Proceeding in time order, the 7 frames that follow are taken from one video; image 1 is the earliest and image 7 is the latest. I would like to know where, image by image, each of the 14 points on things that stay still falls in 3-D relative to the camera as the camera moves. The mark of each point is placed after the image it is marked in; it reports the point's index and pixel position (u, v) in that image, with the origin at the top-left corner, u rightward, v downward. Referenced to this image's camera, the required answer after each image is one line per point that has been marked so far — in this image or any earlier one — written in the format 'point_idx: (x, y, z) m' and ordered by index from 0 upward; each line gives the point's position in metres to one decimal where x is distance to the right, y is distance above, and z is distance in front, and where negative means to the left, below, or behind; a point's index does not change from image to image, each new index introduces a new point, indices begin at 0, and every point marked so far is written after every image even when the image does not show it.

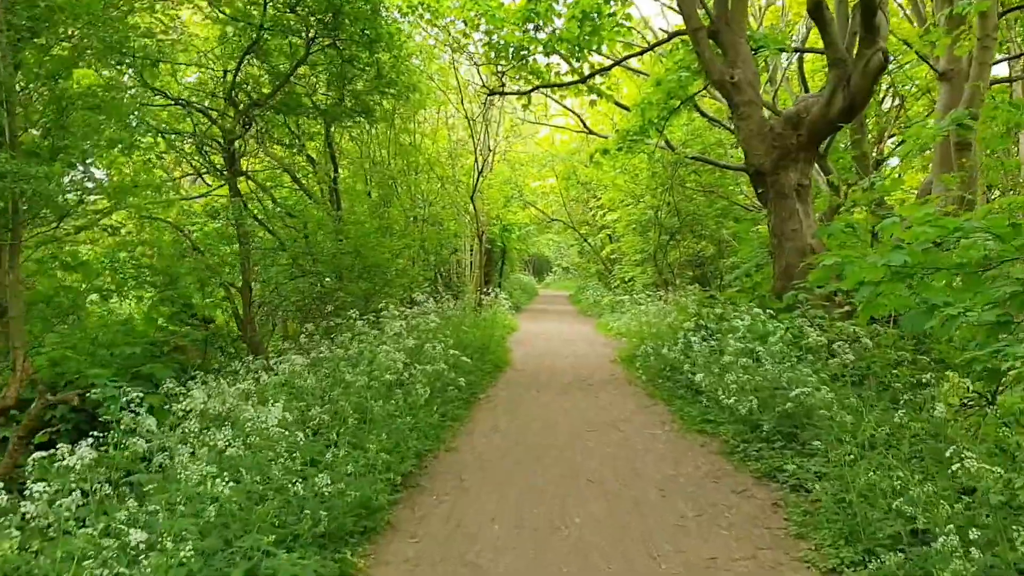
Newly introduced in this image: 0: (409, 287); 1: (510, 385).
0: (-1.5, 0.0, +14.4) m
1: (0.0, -1.0, +10.3) m
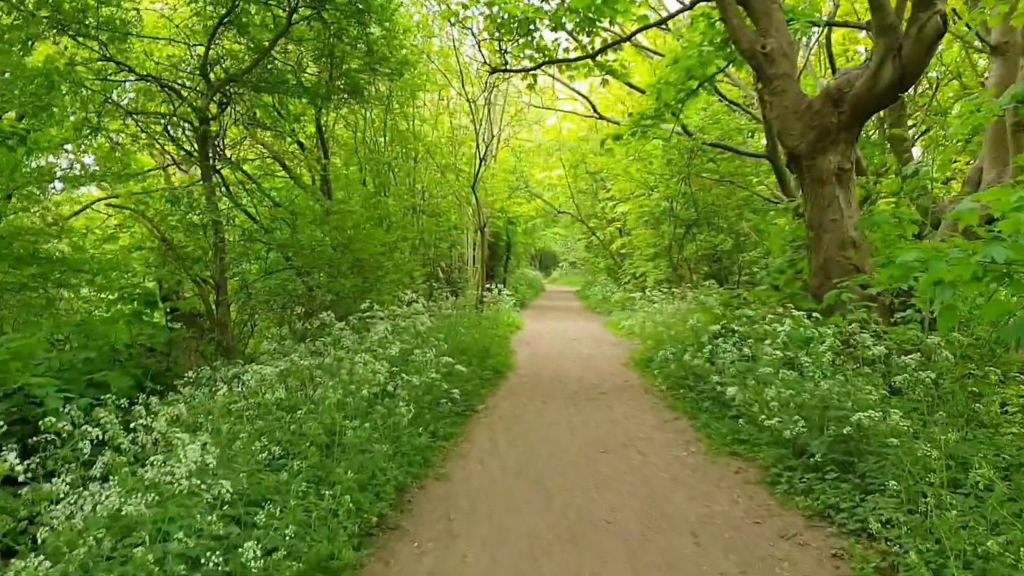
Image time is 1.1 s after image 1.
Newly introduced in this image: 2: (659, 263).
0: (-1.4, +0.1, +13.3) m
1: (0.0, -1.0, +9.2) m
2: (+2.6, +0.4, +18.5) m
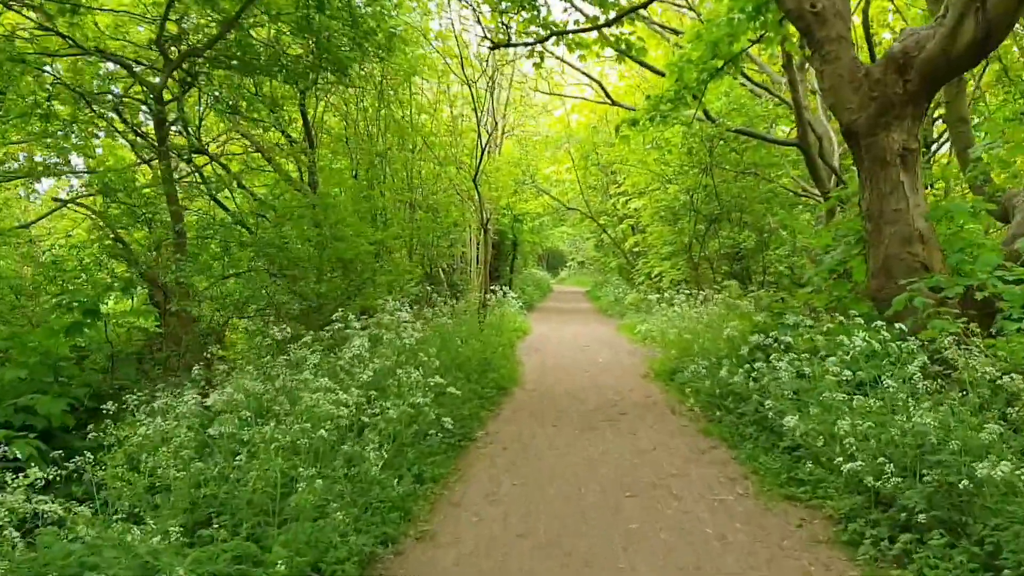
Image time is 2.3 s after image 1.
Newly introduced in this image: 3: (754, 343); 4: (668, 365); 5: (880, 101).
0: (-1.3, 0.0, +11.9) m
1: (0.0, -1.0, +7.9) m
2: (+2.7, +0.4, +17.1) m
3: (+1.8, -0.4, +7.6) m
4: (+1.6, -0.8, +10.3) m
5: (+2.6, +1.3, +7.1) m
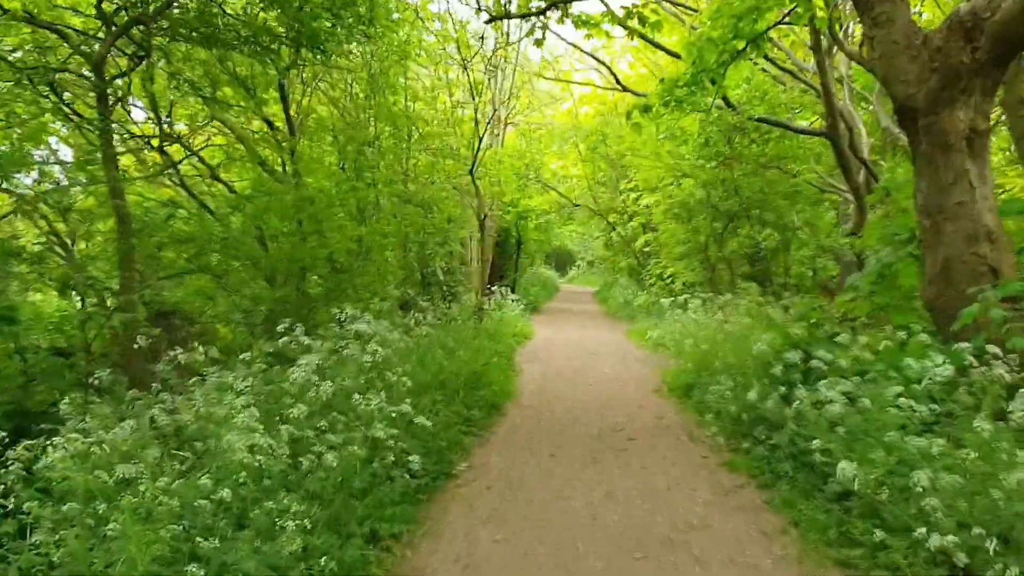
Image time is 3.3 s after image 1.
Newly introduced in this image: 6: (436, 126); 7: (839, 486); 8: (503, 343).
0: (-1.4, 0.0, +10.8) m
1: (0.0, -1.0, +6.8) m
2: (+2.8, +0.4, +15.9) m
3: (+1.7, -0.5, +6.4) m
4: (+1.5, -0.8, +9.1) m
5: (+2.5, +1.2, +5.9) m
6: (-1.0, +2.2, +13.6) m
7: (+1.6, -1.0, +4.9) m
8: (-0.1, -0.7, +12.0) m
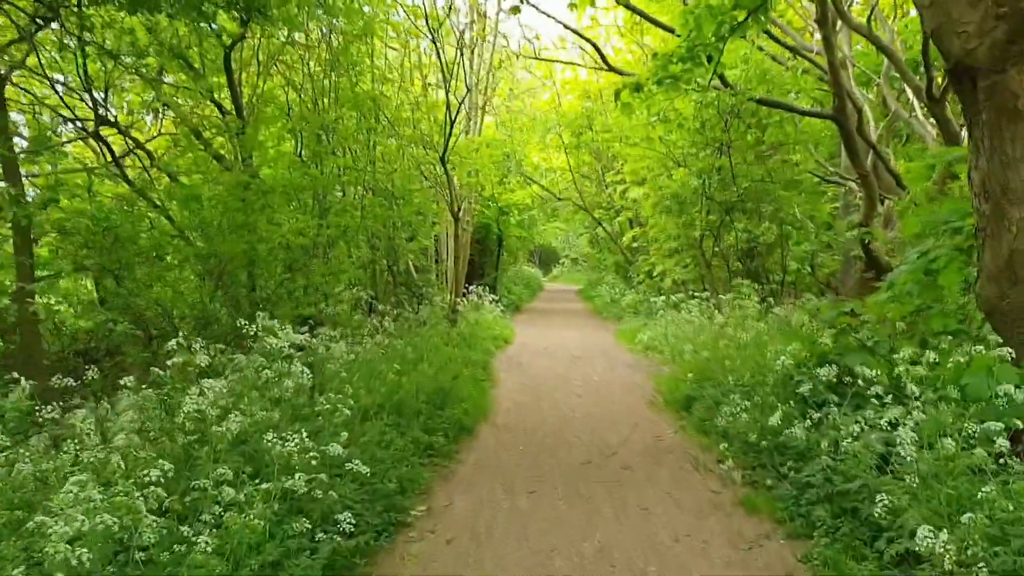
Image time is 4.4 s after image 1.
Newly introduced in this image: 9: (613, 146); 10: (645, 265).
0: (-1.6, 0.0, +9.6) m
1: (-0.2, -1.1, +5.6) m
2: (+2.4, +0.4, +14.8) m
3: (+1.6, -0.5, +5.3) m
4: (+1.3, -0.8, +8.0) m
5: (+2.3, +1.2, +4.8) m
6: (-1.3, +2.2, +12.4) m
7: (+1.4, -1.0, +3.8) m
8: (-0.4, -0.7, +10.8) m
9: (+1.6, +2.3, +16.2) m
10: (+2.3, +0.4, +17.4) m
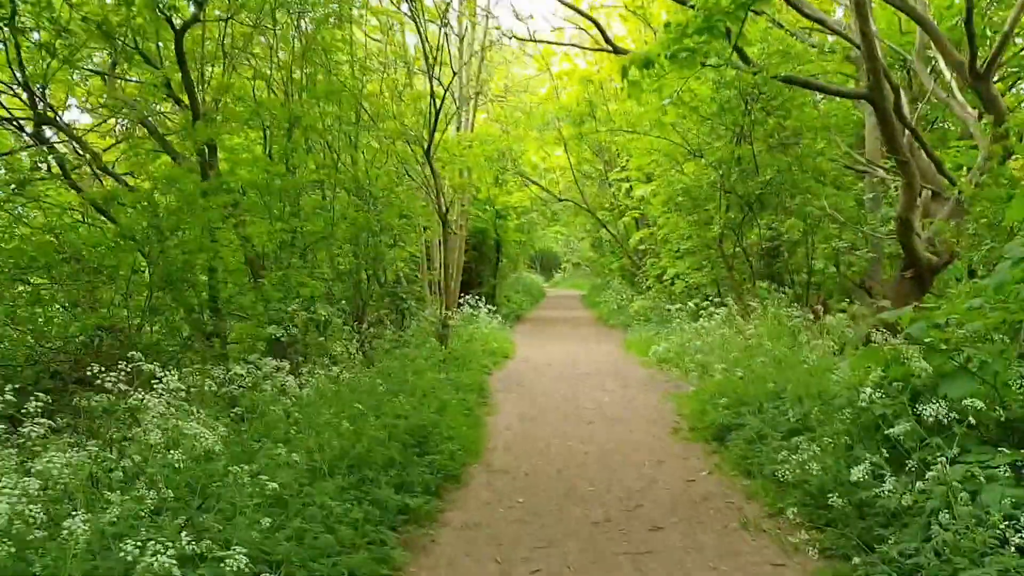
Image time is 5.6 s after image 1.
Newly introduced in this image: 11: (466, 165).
0: (-1.6, -0.1, +8.3) m
1: (-0.2, -1.1, +4.3) m
2: (+2.4, +0.3, +13.5) m
3: (+1.5, -0.5, +4.0) m
4: (+1.3, -0.9, +6.7) m
5: (+2.3, +1.2, +3.5) m
6: (-1.4, +2.0, +11.2) m
7: (+1.4, -1.0, +2.5) m
8: (-0.4, -0.8, +9.5) m
9: (+1.5, +2.2, +14.9) m
10: (+2.2, +0.3, +16.1) m
11: (-0.6, +1.6, +13.1) m
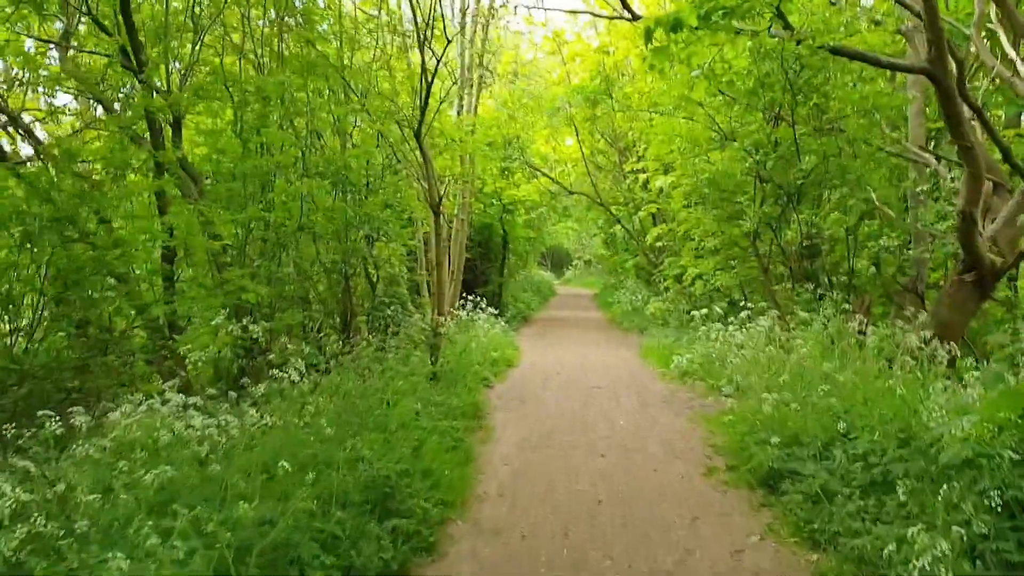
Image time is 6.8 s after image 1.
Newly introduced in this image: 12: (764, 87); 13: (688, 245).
0: (-1.6, -0.1, +7.0) m
1: (-0.2, -1.2, +3.0) m
2: (+2.5, +0.3, +12.1) m
3: (+1.5, -0.5, +2.6) m
4: (+1.3, -0.9, +5.3) m
5: (+2.2, +1.2, +2.1) m
6: (-1.3, +2.0, +9.8) m
7: (+1.4, -1.0, +1.1) m
8: (-0.4, -0.8, +8.2) m
9: (+1.6, +2.2, +13.5) m
10: (+2.3, +0.3, +14.7) m
11: (-0.5, +1.6, +11.7) m
12: (+2.3, +1.9, +9.5) m
13: (+2.4, +0.6, +13.7) m
